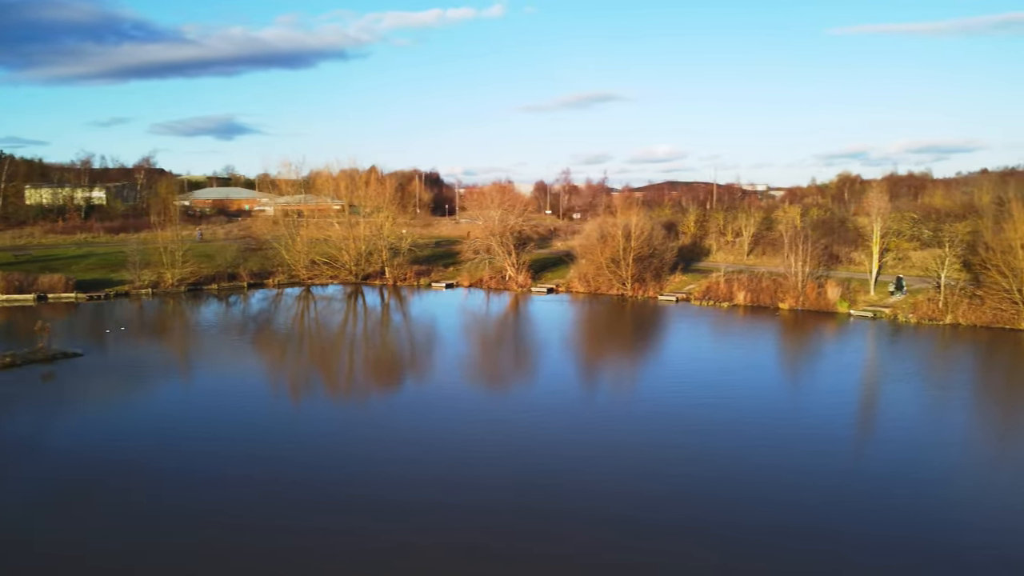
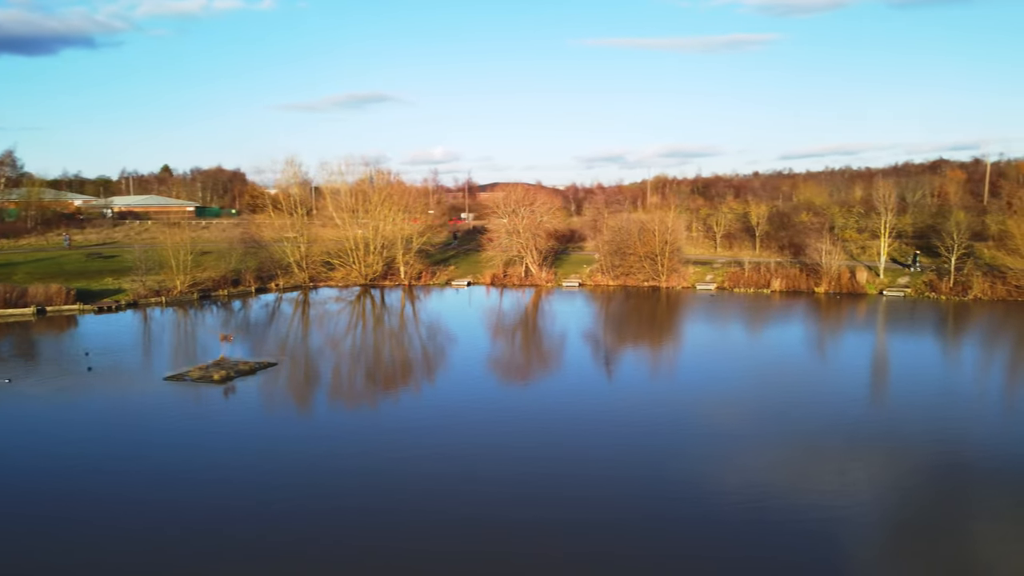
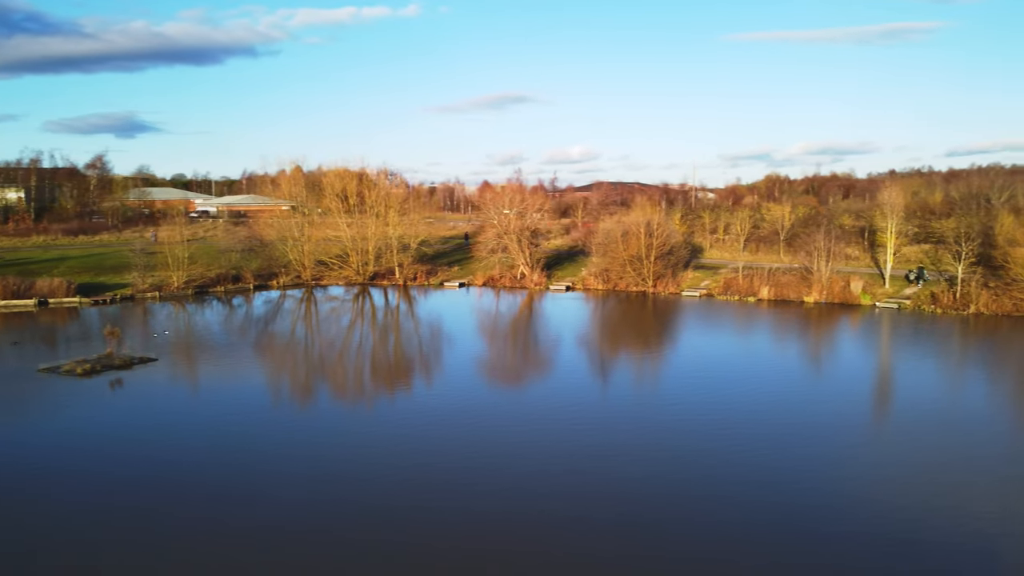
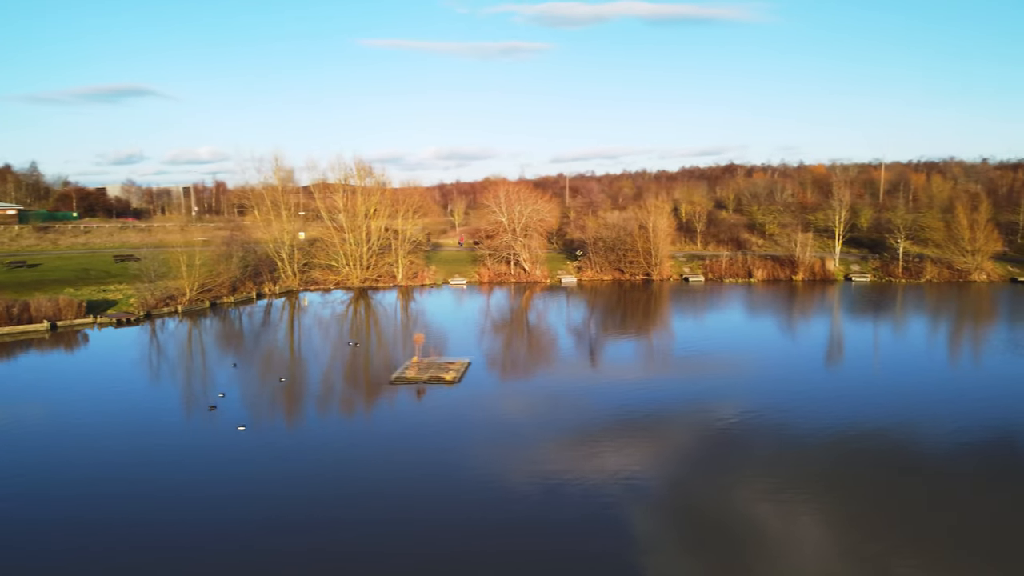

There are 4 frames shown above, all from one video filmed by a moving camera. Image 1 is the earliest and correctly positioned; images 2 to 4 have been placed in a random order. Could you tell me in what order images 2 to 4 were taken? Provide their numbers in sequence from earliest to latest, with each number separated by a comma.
3, 2, 4
